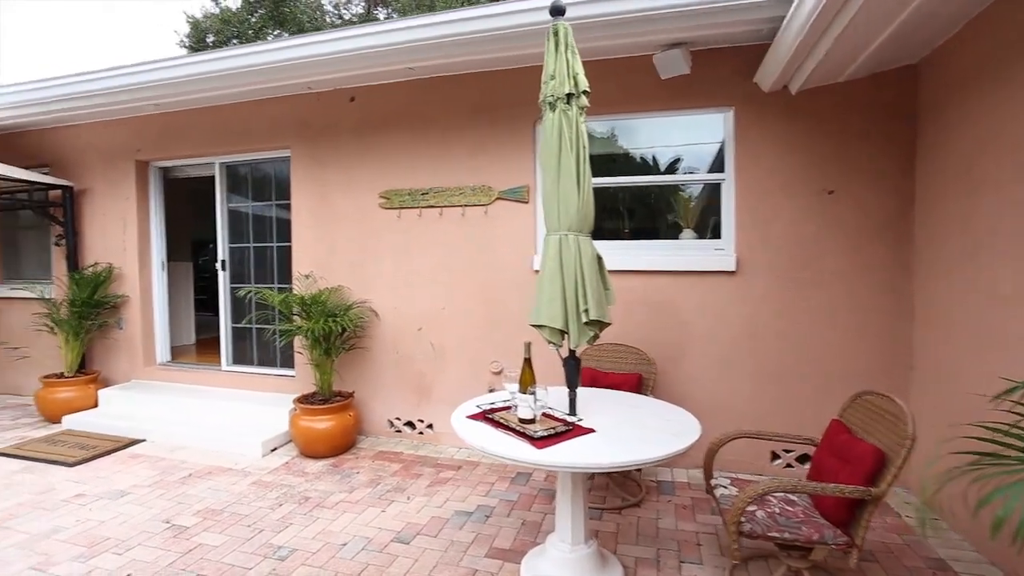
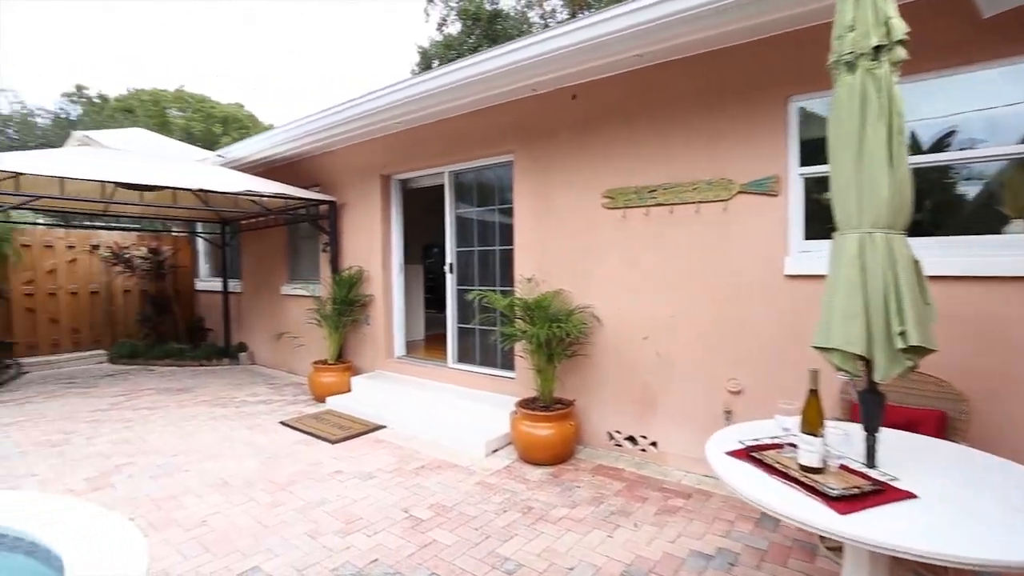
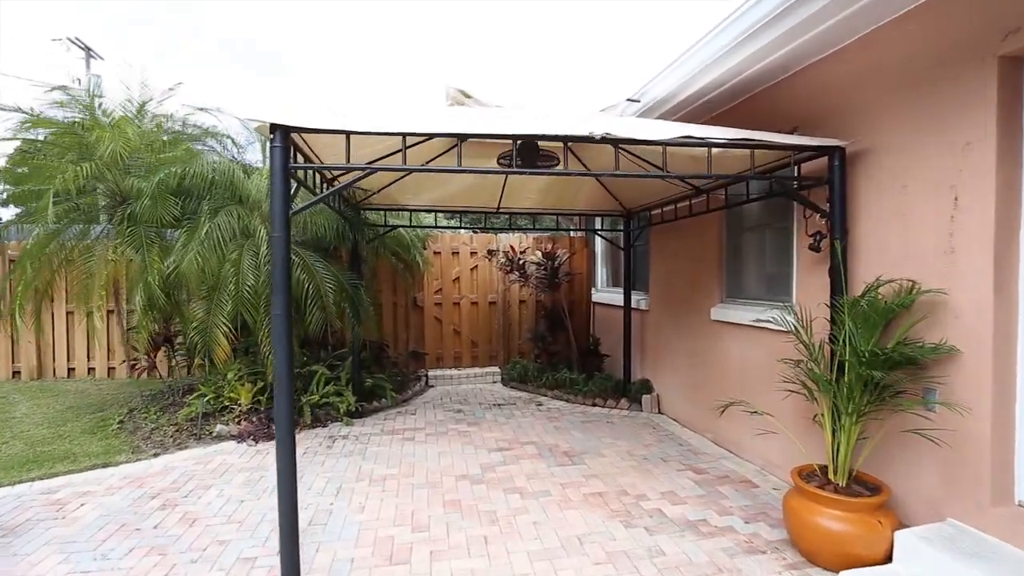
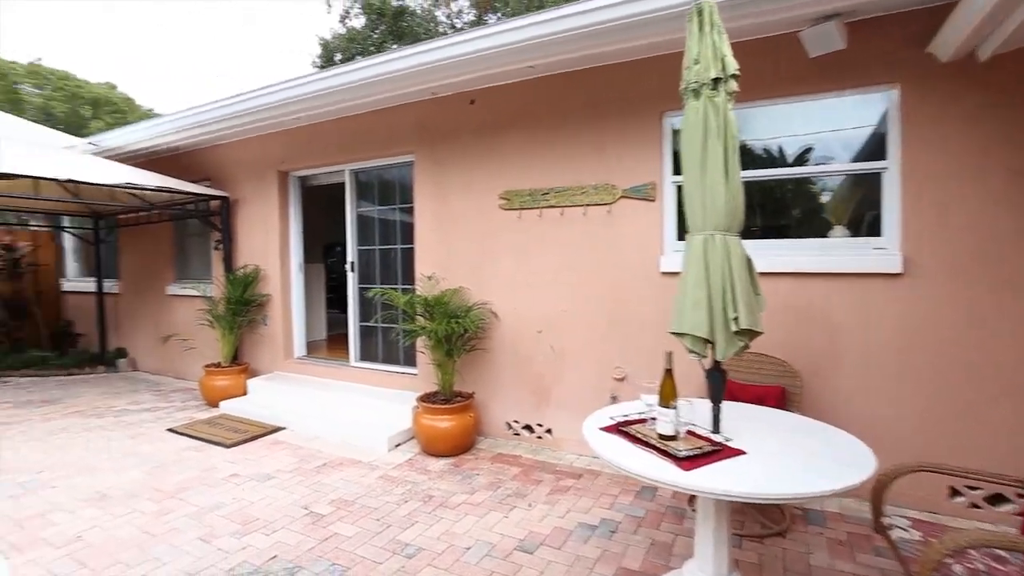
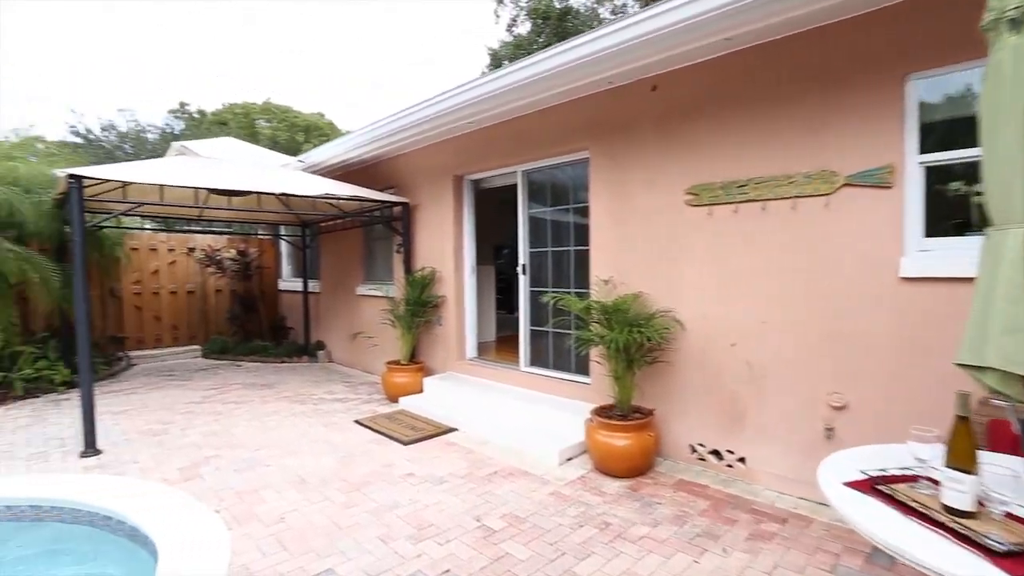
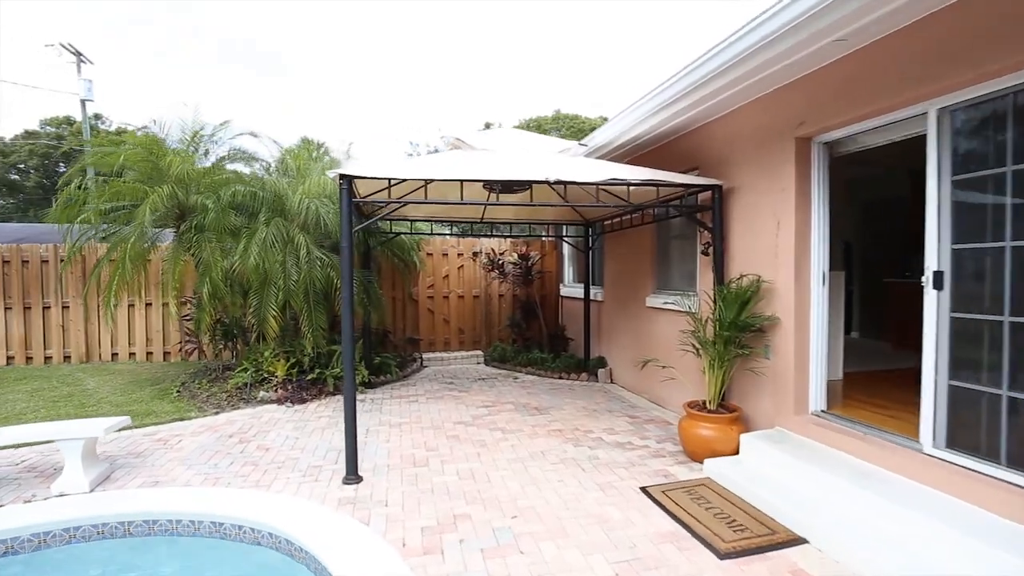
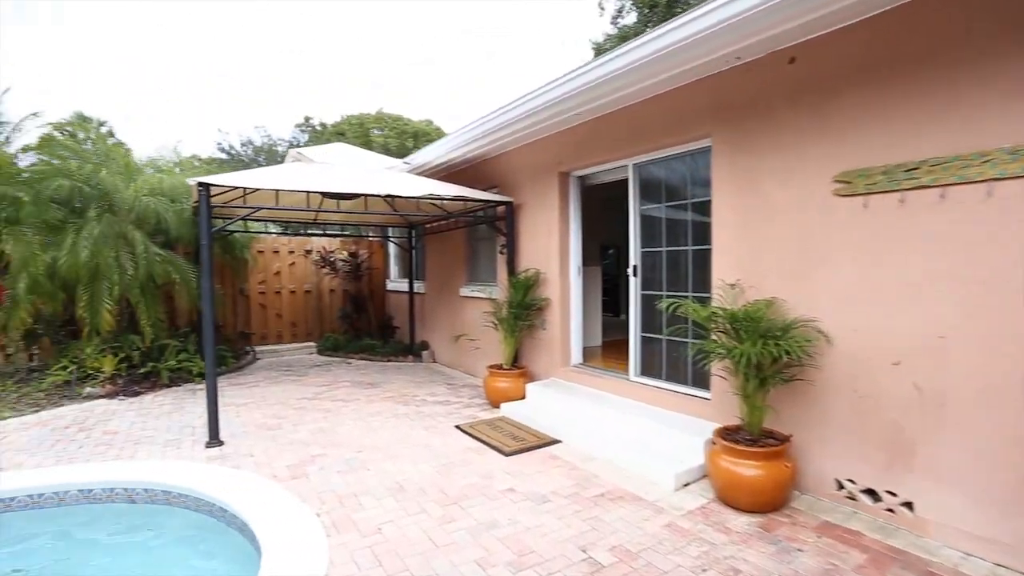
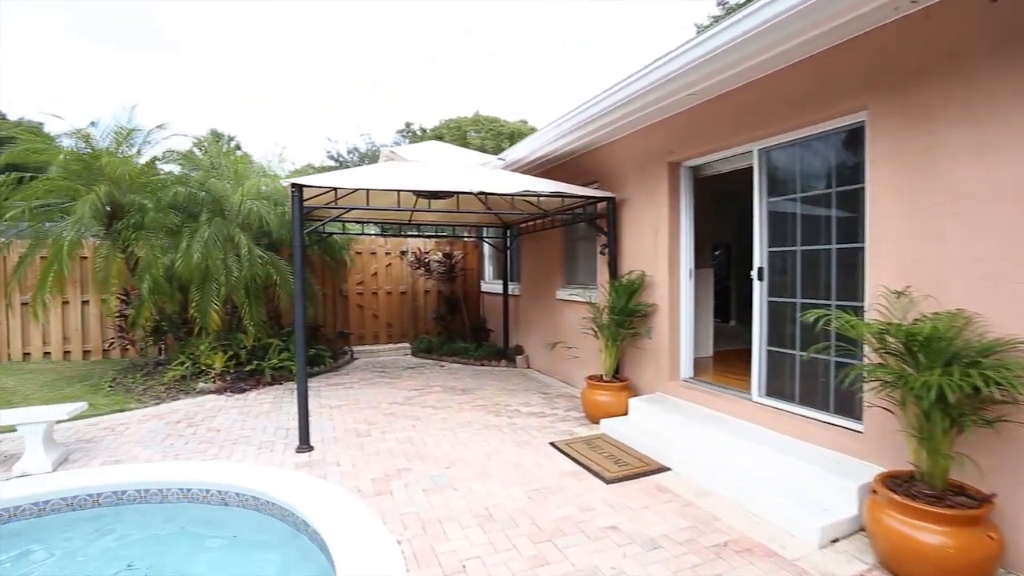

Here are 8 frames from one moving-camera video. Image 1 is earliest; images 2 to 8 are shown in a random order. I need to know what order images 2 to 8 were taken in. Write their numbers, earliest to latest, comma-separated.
4, 2, 5, 7, 8, 6, 3
